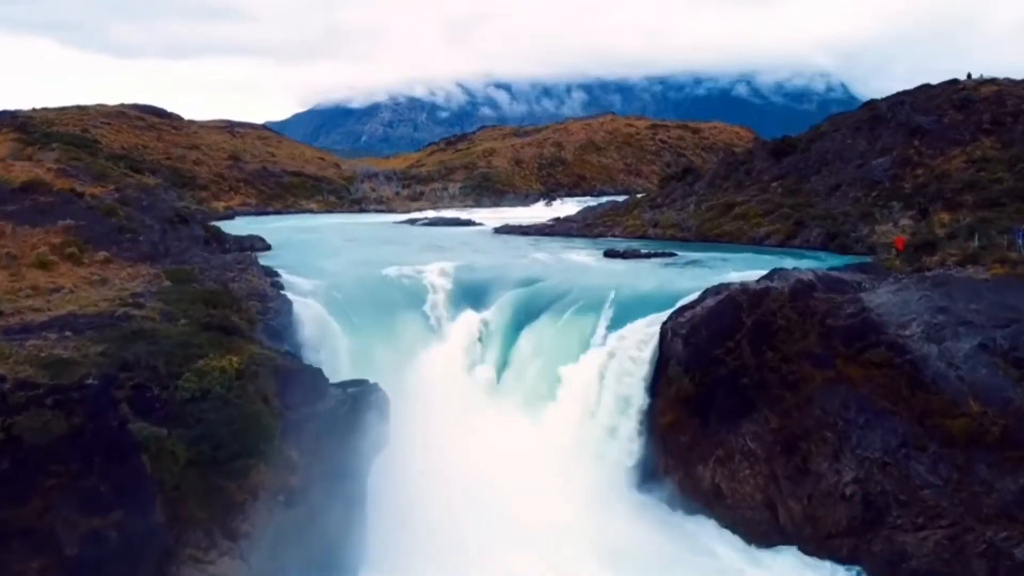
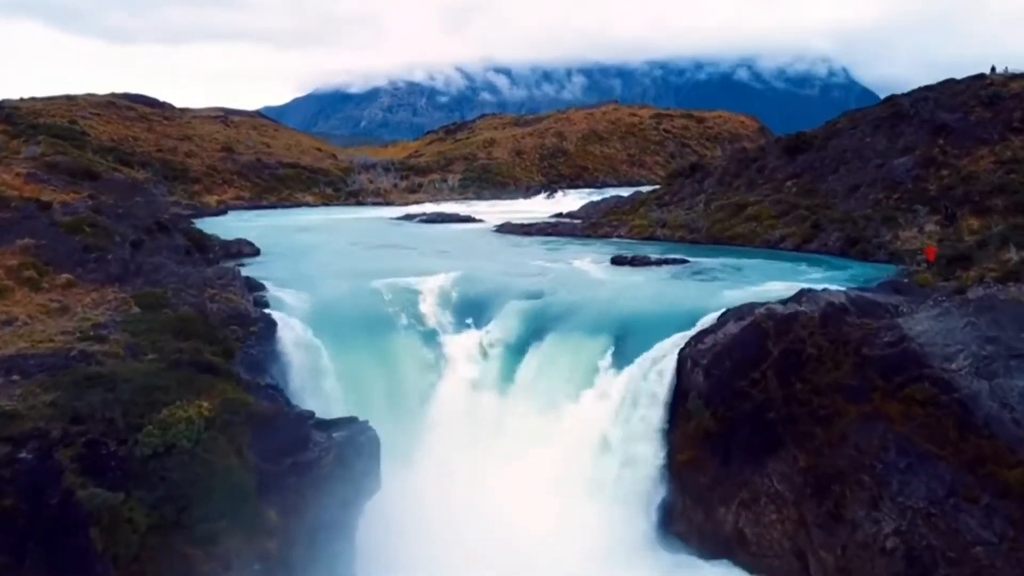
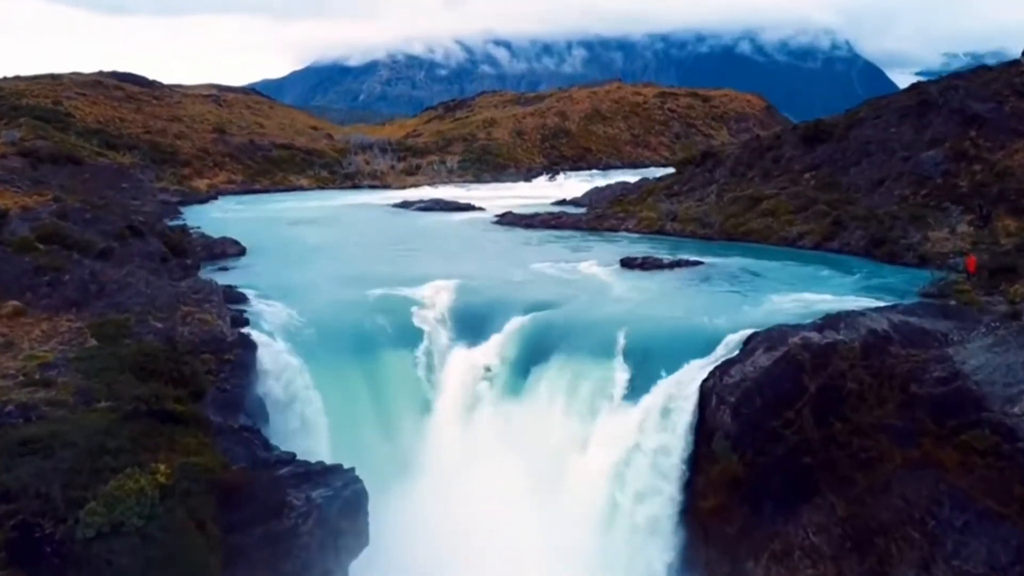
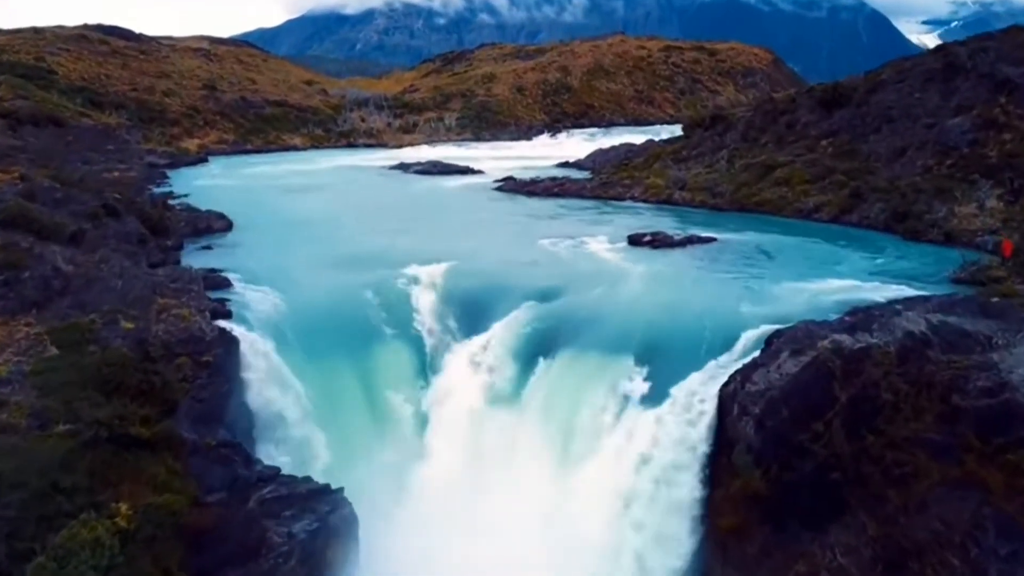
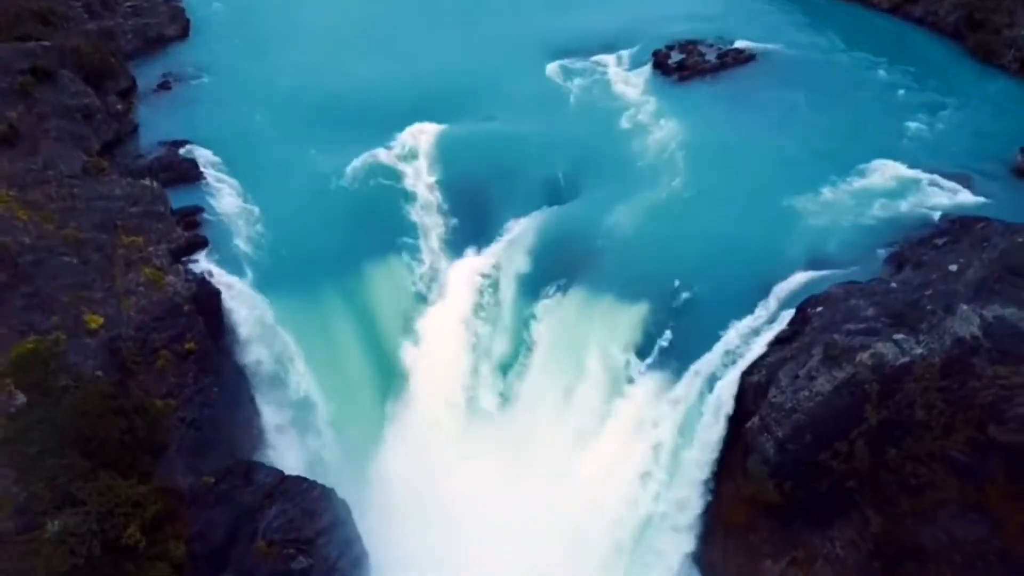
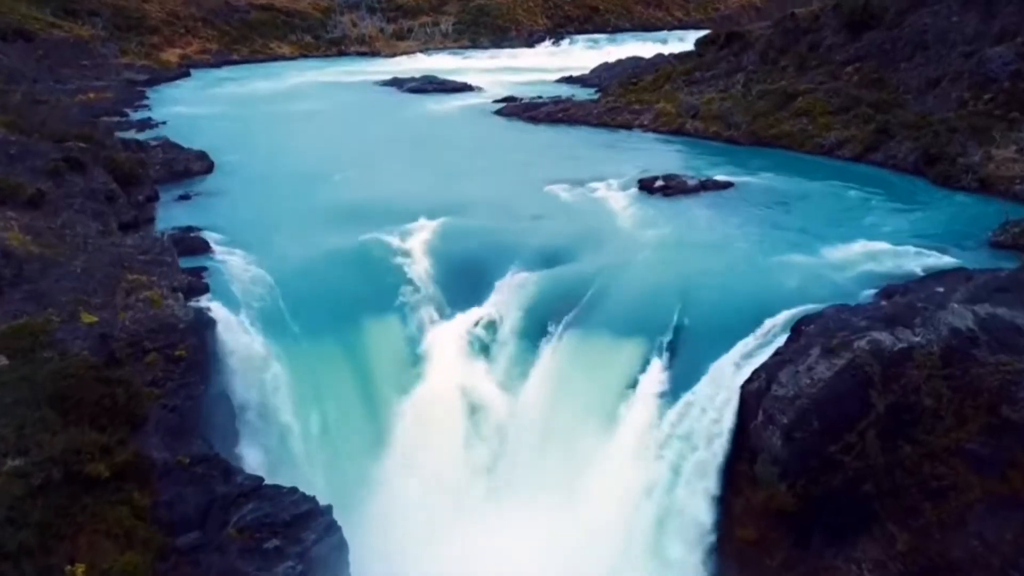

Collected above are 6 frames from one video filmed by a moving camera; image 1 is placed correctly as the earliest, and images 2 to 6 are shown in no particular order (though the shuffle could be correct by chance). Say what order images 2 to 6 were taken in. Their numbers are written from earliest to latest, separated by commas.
2, 3, 4, 6, 5
